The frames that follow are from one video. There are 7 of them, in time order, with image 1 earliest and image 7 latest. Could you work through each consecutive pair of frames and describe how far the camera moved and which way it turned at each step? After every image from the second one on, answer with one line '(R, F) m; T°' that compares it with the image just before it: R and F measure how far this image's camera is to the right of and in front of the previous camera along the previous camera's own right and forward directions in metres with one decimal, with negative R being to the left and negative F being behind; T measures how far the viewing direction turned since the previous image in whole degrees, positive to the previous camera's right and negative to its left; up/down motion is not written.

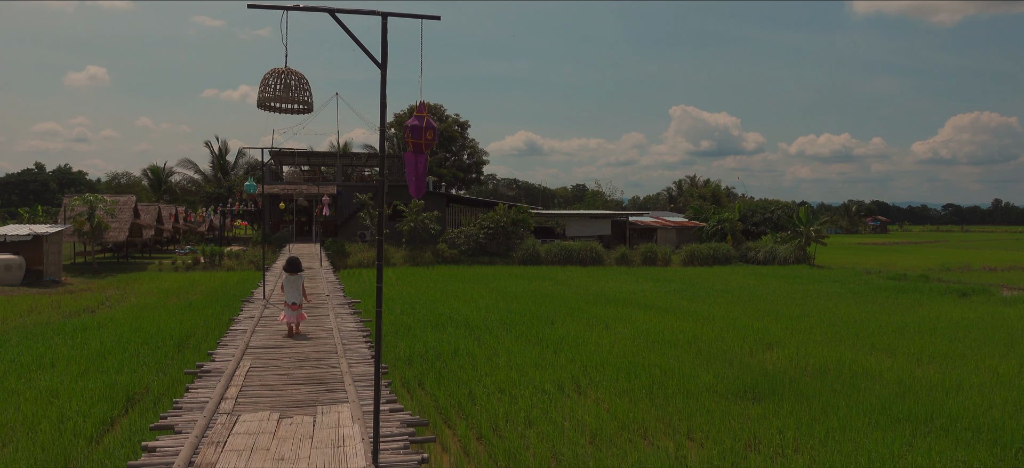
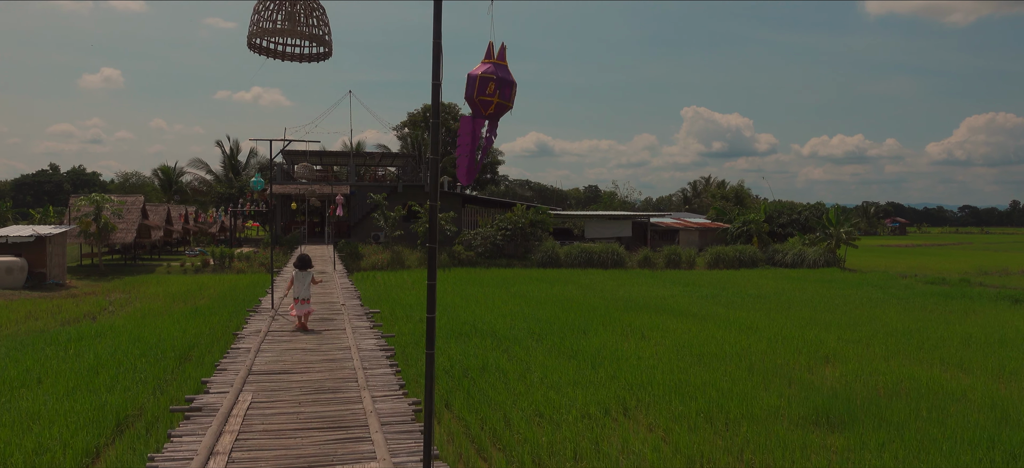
(-0.2, +0.7) m; -1°
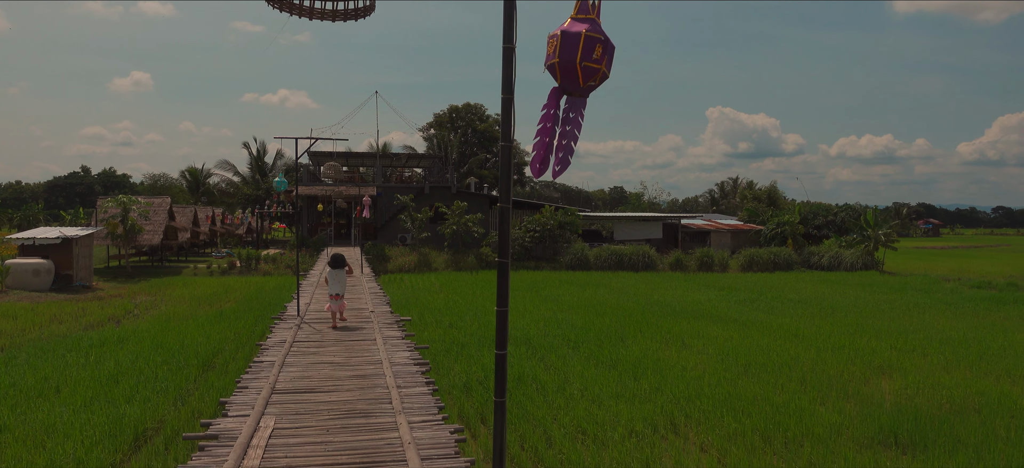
(-0.1, +0.3) m; -2°
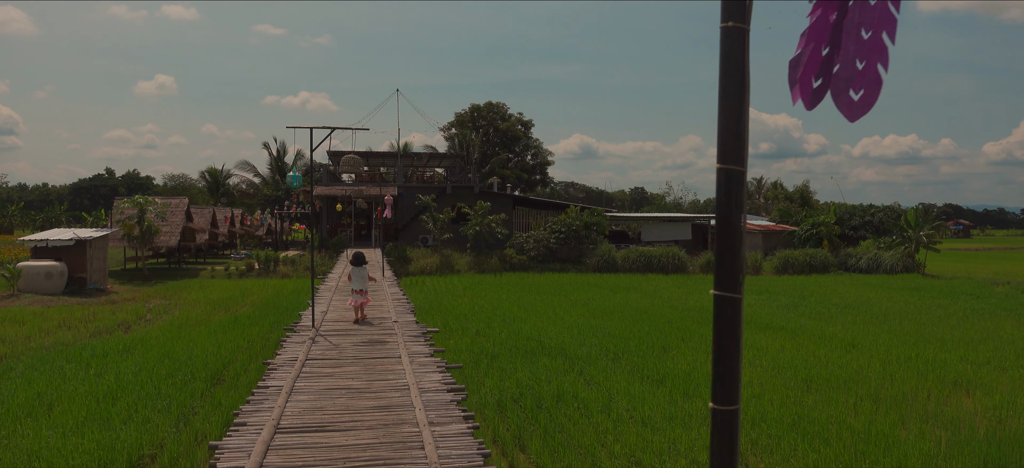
(-0.2, +0.6) m; -2°
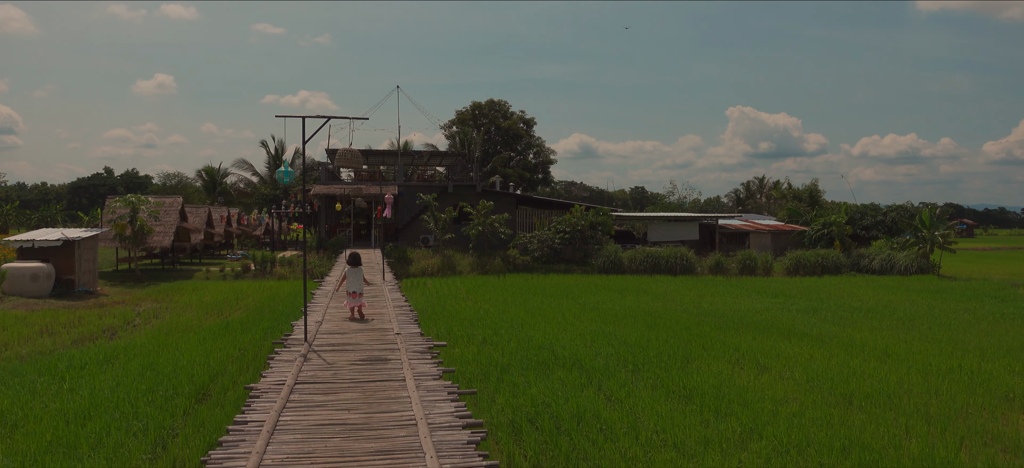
(-0.1, +0.5) m; 0°
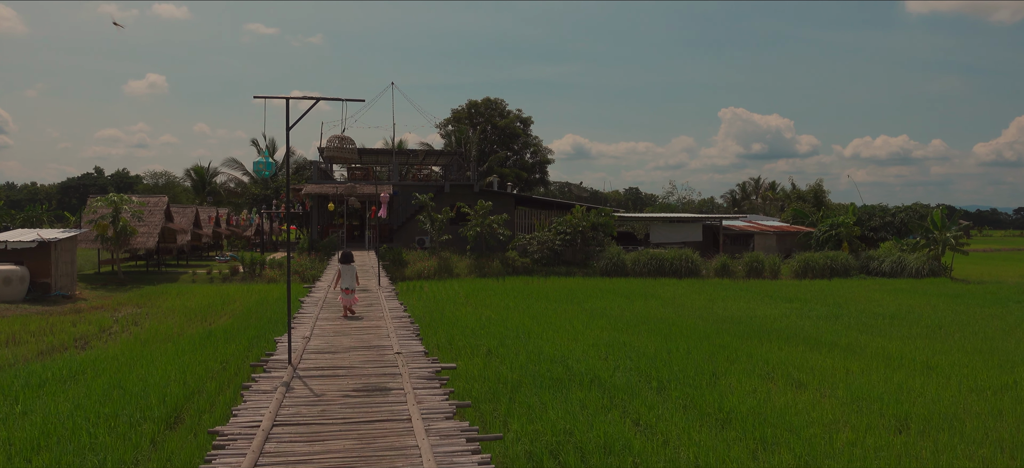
(-0.2, +0.6) m; 0°
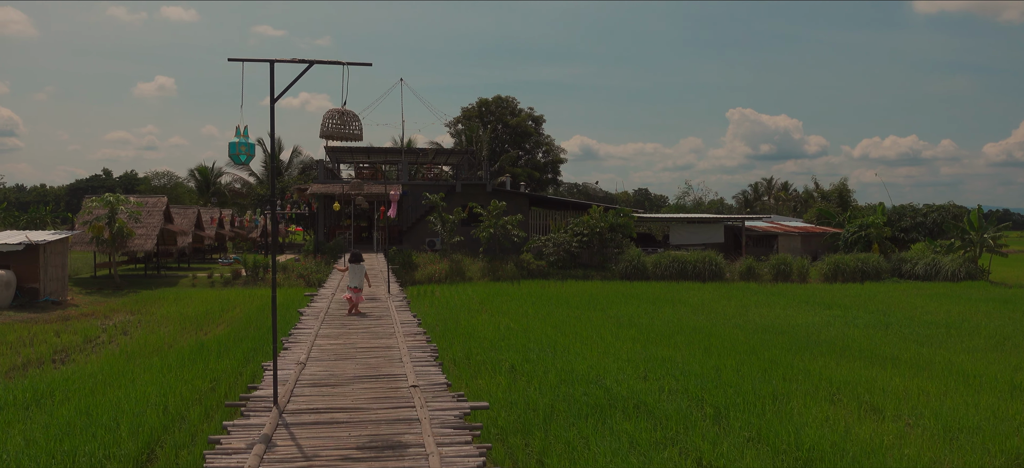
(-0.2, +0.7) m; -1°
